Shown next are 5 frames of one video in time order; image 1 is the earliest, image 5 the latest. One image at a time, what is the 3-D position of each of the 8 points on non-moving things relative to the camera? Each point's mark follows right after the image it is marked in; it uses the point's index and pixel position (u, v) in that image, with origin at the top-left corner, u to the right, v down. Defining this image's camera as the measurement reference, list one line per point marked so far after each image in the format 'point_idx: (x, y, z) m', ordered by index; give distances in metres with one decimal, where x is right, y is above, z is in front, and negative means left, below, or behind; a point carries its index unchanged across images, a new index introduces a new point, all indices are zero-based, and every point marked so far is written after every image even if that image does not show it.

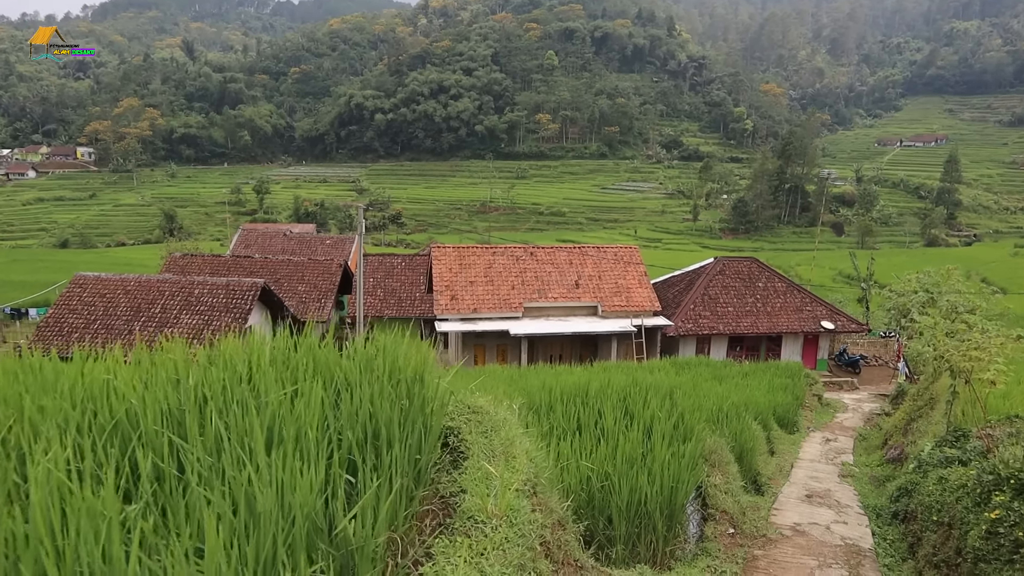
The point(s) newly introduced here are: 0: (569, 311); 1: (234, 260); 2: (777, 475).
0: (+1.3, -0.5, +13.8) m
1: (-7.8, +0.8, +17.6) m
2: (+2.4, -1.7, +5.7) m
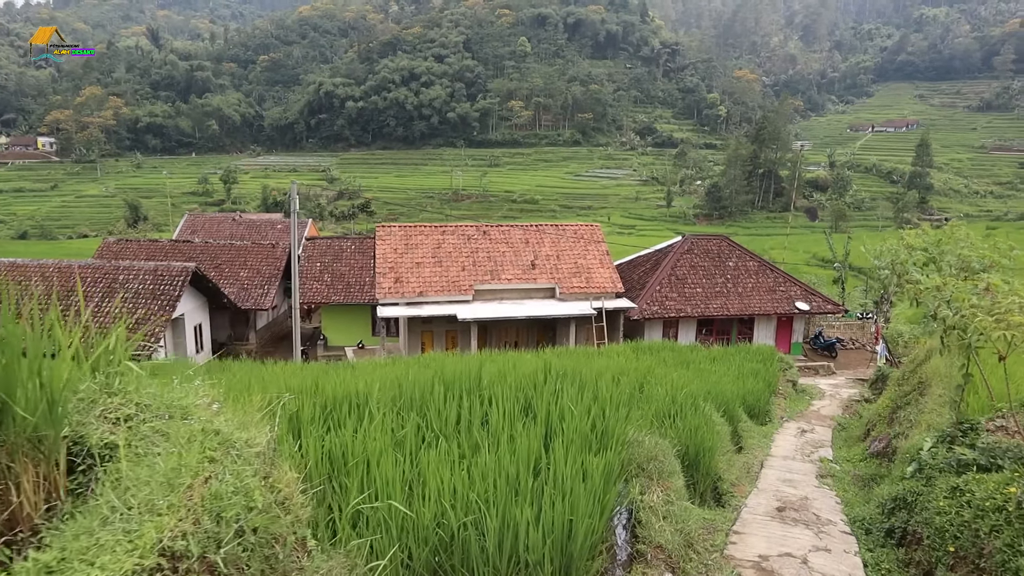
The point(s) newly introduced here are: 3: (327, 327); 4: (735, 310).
0: (+0.3, -0.1, +12.7) m
1: (-8.9, +1.1, +16.2) m
2: (+1.7, -1.5, +4.7) m
3: (-4.5, -1.0, +15.2) m
4: (+4.7, -0.5, +12.9) m
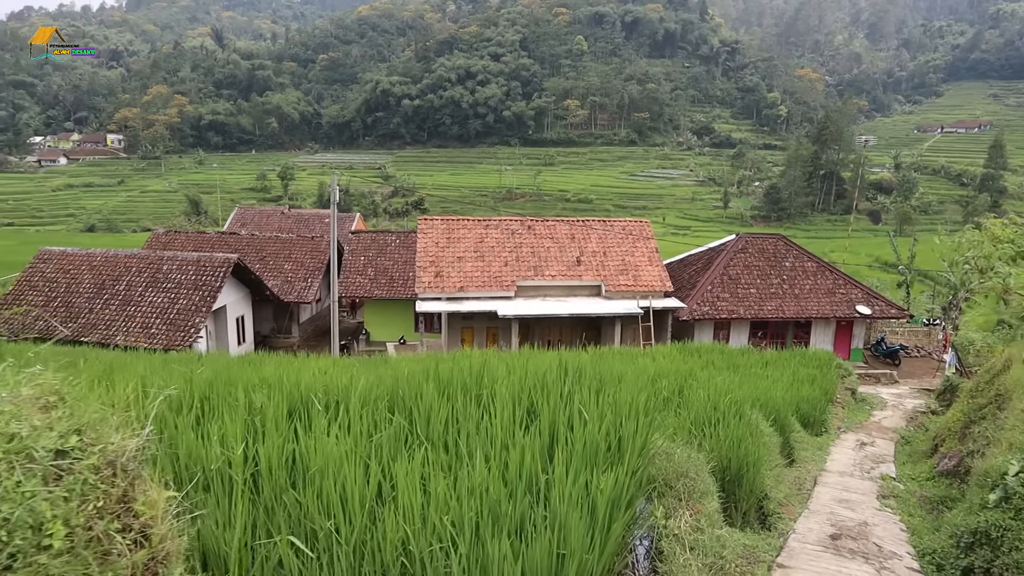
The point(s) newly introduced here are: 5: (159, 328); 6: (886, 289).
0: (+1.1, -0.1, +12.3) m
1: (-7.8, +1.4, +16.5) m
2: (+1.9, -1.4, +4.2) m
3: (-3.5, -0.8, +15.2) m
4: (+5.5, -0.5, +12.2) m
5: (-5.8, -0.7, +10.3) m
6: (+11.6, 0.0, +19.1) m
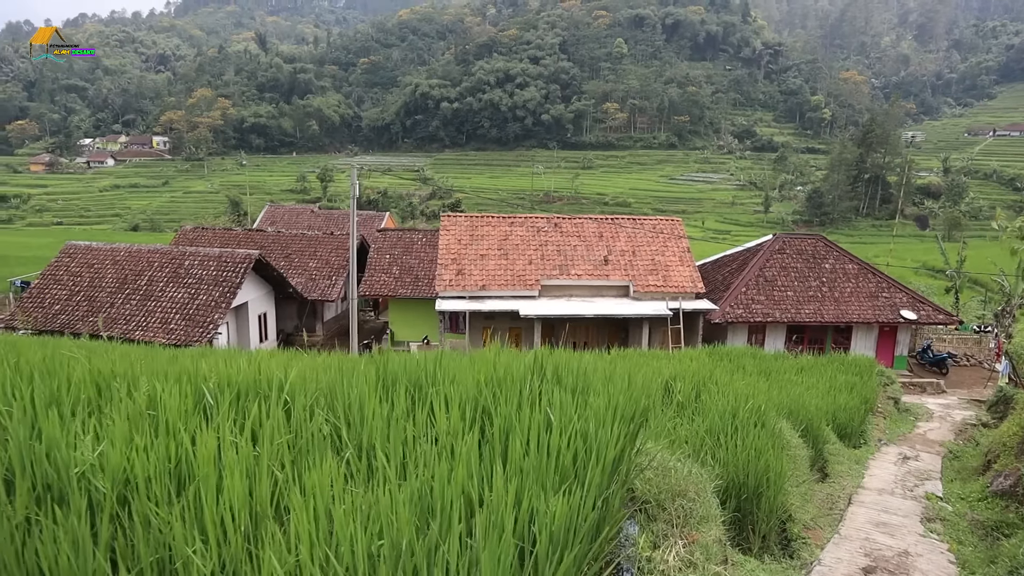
0: (+1.6, 0.0, +11.9) m
1: (-7.1, +1.5, +16.5) m
2: (+1.9, -1.4, +3.7) m
3: (-2.9, -0.7, +15.0) m
4: (+5.9, -0.5, +11.5) m
5: (-5.5, -0.6, +10.2) m
6: (+12.4, -0.2, +18.1) m
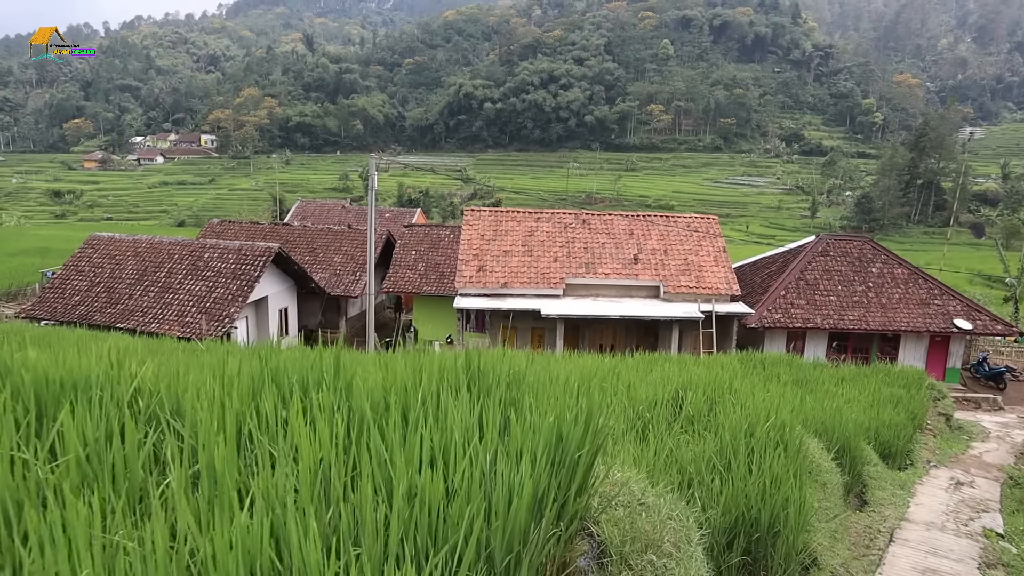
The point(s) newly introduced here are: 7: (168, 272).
0: (+2.0, 0.0, +11.3) m
1: (-6.3, +1.6, +16.5) m
2: (+1.7, -1.4, +3.1) m
3: (-2.3, -0.7, +14.6) m
4: (+6.3, -0.6, +10.7) m
5: (-5.2, -0.4, +10.1) m
6: (+13.1, -0.4, +16.8) m
7: (-6.1, +0.3, +11.1) m
